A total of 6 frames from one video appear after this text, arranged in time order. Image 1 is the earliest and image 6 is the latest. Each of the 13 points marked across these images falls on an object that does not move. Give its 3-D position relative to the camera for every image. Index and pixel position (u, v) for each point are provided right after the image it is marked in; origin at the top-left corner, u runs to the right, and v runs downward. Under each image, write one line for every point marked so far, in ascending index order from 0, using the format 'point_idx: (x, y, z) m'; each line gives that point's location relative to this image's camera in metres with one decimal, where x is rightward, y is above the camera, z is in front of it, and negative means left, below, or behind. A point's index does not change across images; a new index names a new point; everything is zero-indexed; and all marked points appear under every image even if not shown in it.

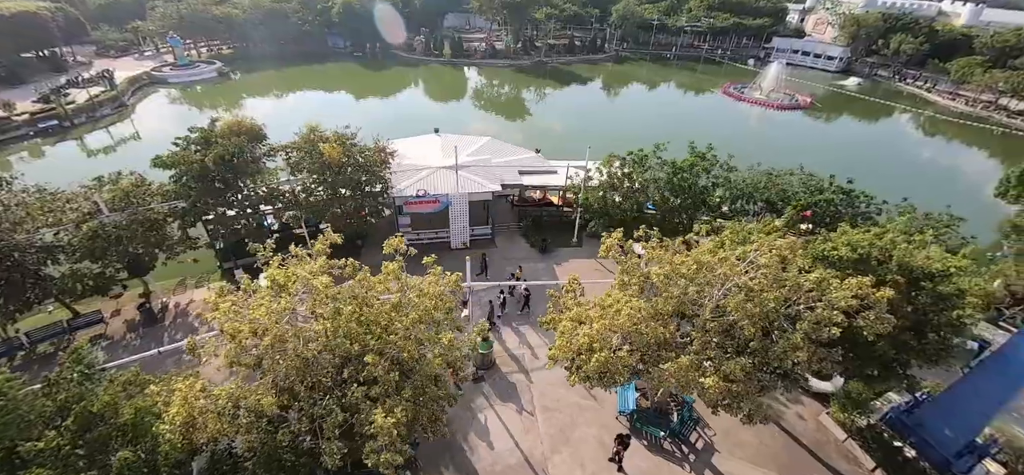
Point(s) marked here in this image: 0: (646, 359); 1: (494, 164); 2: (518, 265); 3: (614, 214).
0: (+3.0, -2.7, +8.6) m
1: (-0.9, +3.6, +19.0) m
2: (+0.2, -1.2, +17.2) m
3: (+3.9, +0.9, +15.6) m
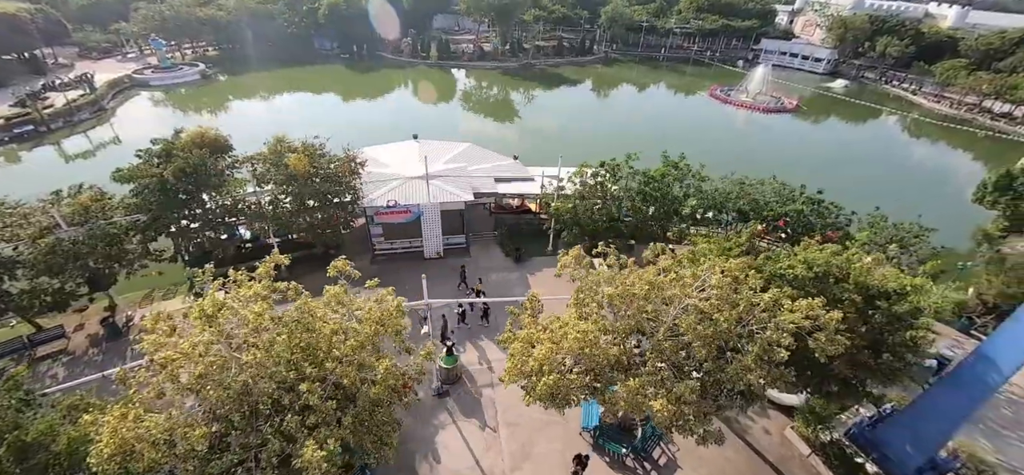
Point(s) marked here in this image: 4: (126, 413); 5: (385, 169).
0: (+1.9, -3.1, +8.5) m
1: (-2.1, +3.1, +18.8) m
2: (-1.0, -1.6, +17.0) m
3: (+2.8, +0.5, +15.5) m
4: (-6.4, -2.9, +6.5) m
5: (-6.0, +3.1, +17.9) m
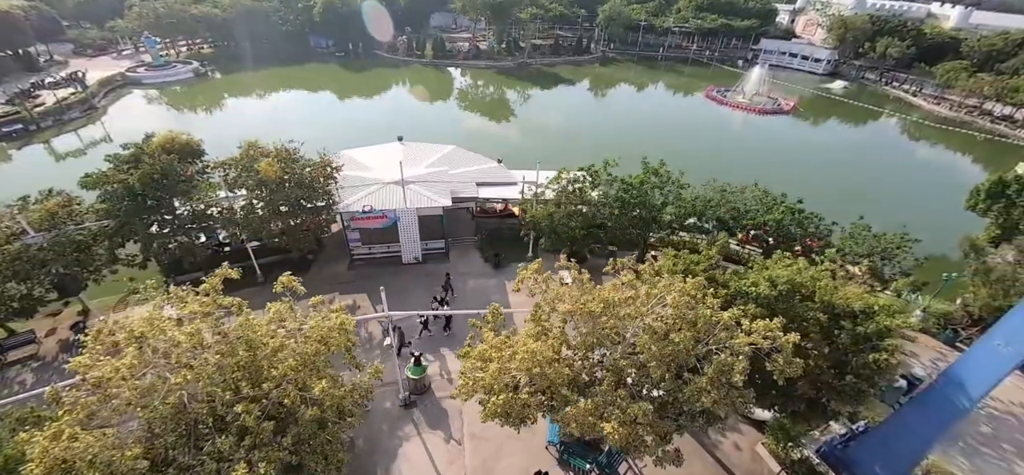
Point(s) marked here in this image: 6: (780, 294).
0: (+0.9, -3.4, +8.3) m
1: (-3.0, +2.9, +18.6) m
2: (-1.9, -1.9, +16.8) m
3: (+1.8, +0.2, +15.3) m
4: (-7.4, -3.2, +6.4) m
5: (-6.9, +2.9, +17.7) m
6: (+5.9, -1.2, +8.6) m
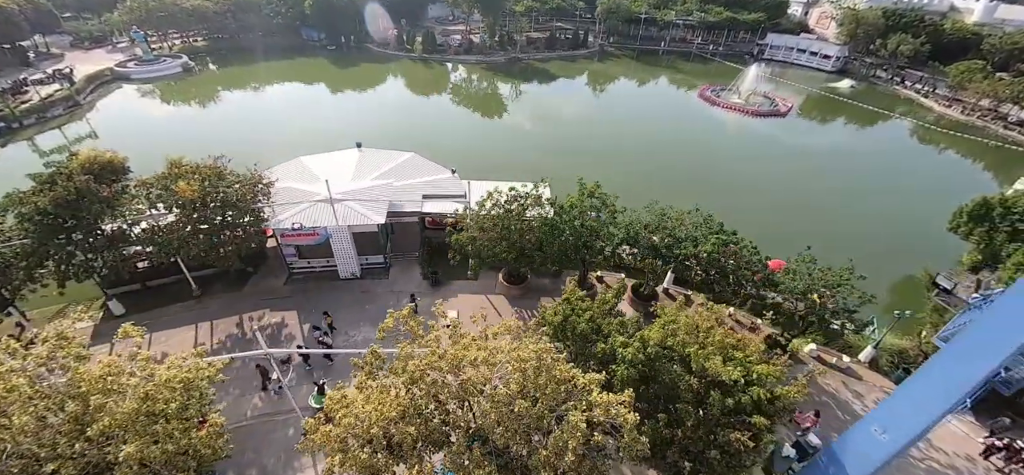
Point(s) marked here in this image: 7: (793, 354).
0: (-2.2, -4.5, +8.0) m
1: (-5.6, +2.2, +18.2) m
2: (-4.7, -2.6, +16.6) m
3: (-0.9, -0.7, +14.8) m
4: (-10.6, -4.2, +6.4) m
5: (-9.5, +2.3, +17.4) m
6: (+2.9, -2.4, +8.1) m
7: (+10.9, -4.5, +15.0) m
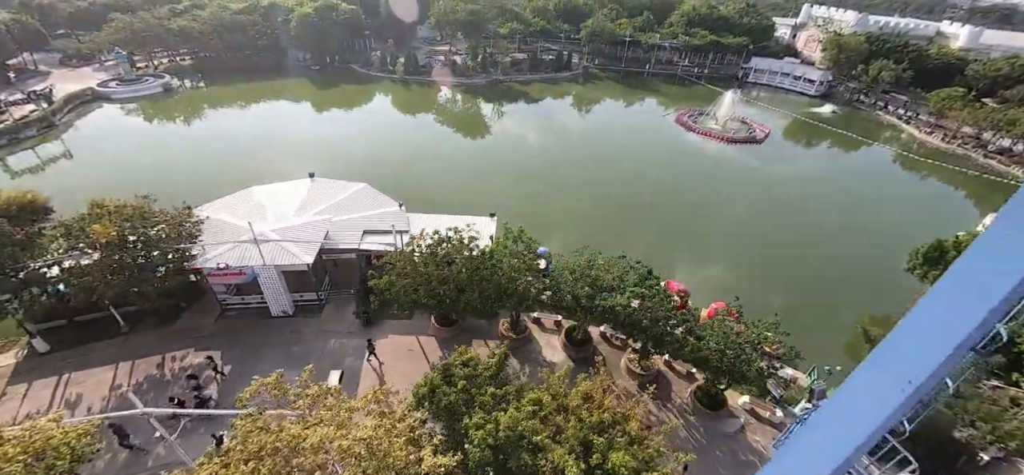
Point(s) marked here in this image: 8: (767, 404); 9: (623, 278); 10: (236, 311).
0: (-5.2, -6.0, +7.6) m
1: (-8.4, +0.5, +18.1) m
2: (-7.6, -4.3, +16.3) m
3: (-3.8, -2.3, +14.5) m
4: (-13.7, -5.5, +6.1) m
5: (-12.4, +0.6, +17.3) m
6: (-0.1, -4.0, +7.7) m
7: (+7.9, -6.3, +14.5) m
8: (+9.8, -6.4, +15.0) m
9: (+4.0, -1.5, +14.1) m
10: (-12.3, -3.3, +17.3) m
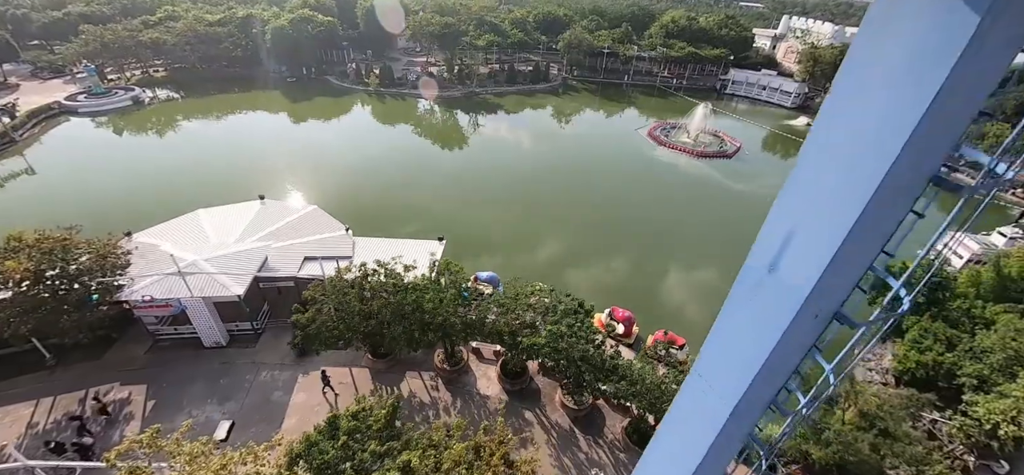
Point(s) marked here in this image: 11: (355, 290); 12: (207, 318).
0: (-7.8, -7.2, +7.3) m
1: (-11.1, -0.7, +17.8) m
2: (-10.3, -5.5, +15.9) m
3: (-6.5, -3.6, +14.2) m
4: (-16.3, -6.6, +5.7) m
5: (-15.0, -0.6, +17.0) m
6: (-2.8, -5.1, +7.4) m
7: (+5.2, -7.5, +14.3) m
8: (+7.1, -7.6, +14.7) m
9: (+1.3, -2.7, +13.9) m
10: (-14.9, -4.5, +16.9) m
11: (-5.7, -1.9, +14.4) m
12: (-12.6, -3.4, +16.2) m
